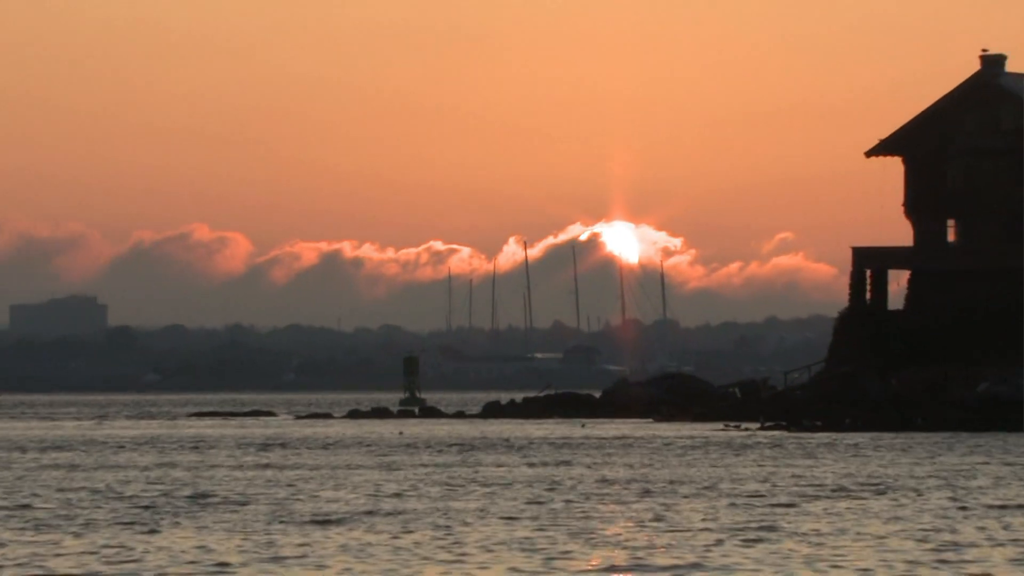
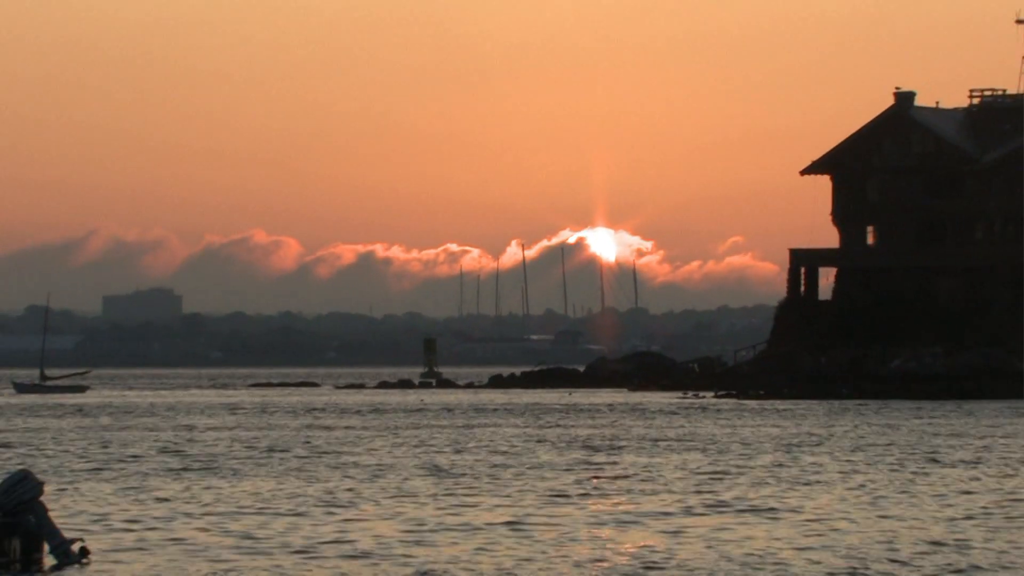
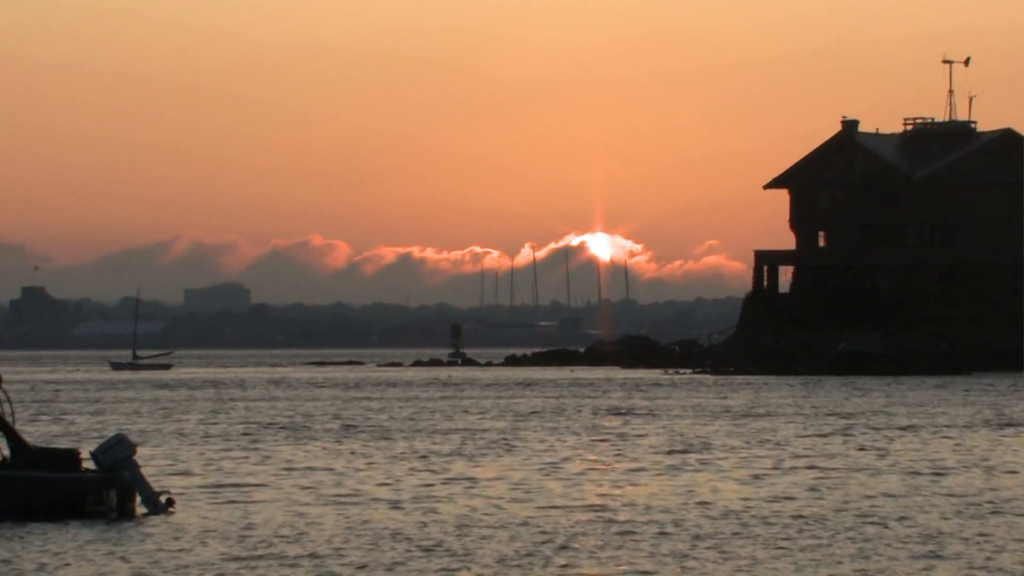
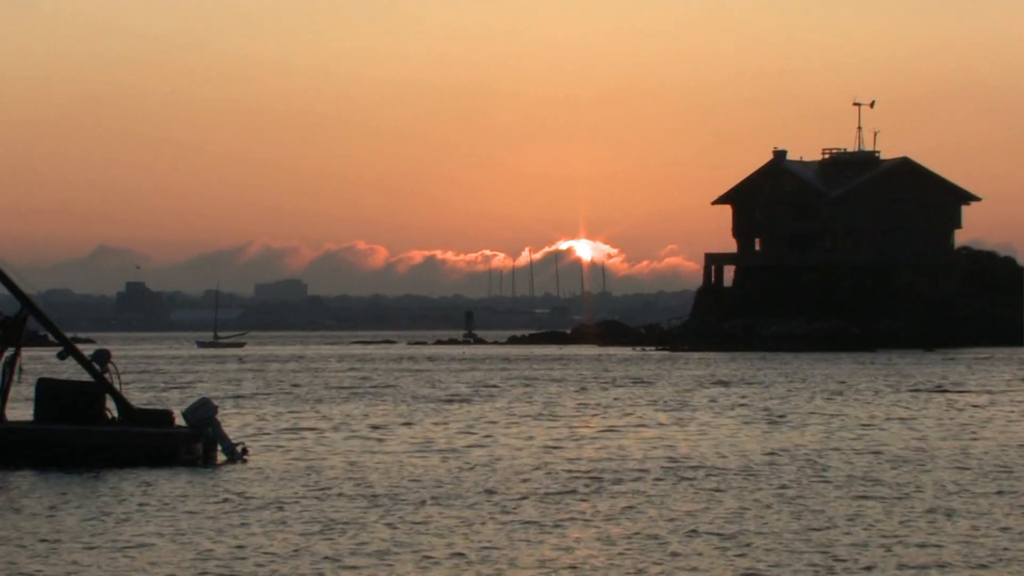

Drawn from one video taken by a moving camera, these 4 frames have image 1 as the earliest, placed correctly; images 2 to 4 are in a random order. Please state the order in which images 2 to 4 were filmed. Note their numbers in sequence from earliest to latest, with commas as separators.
2, 3, 4
